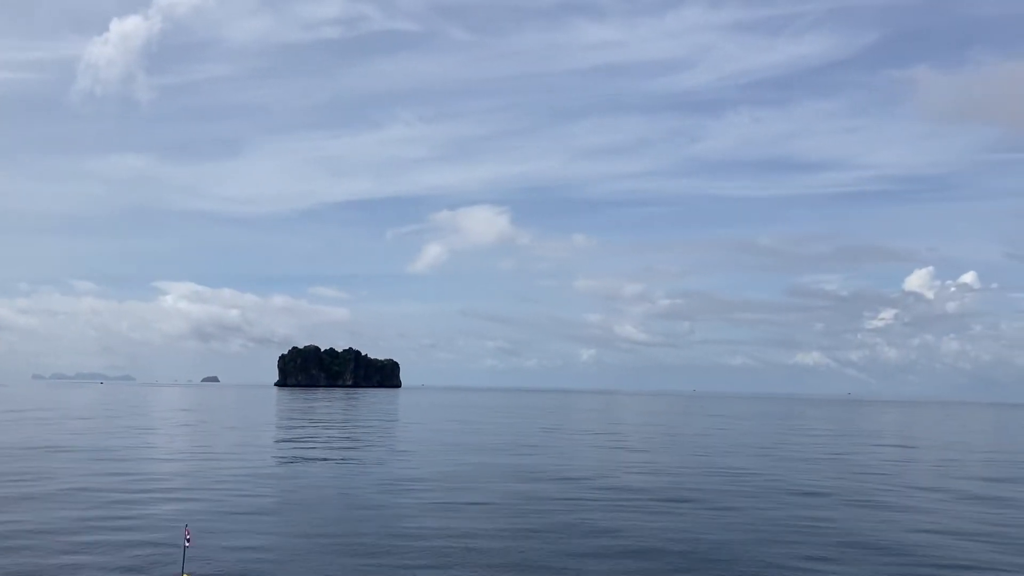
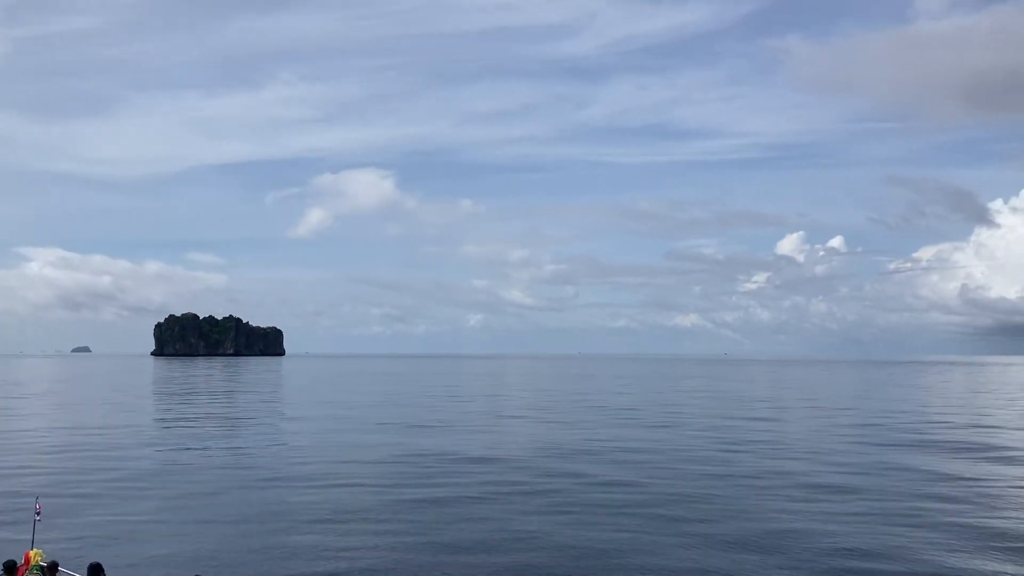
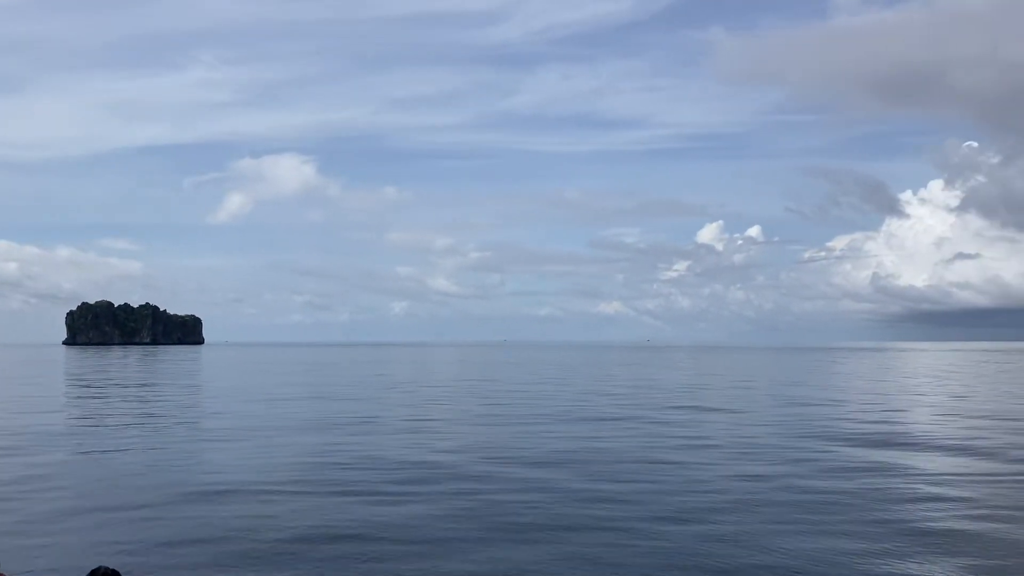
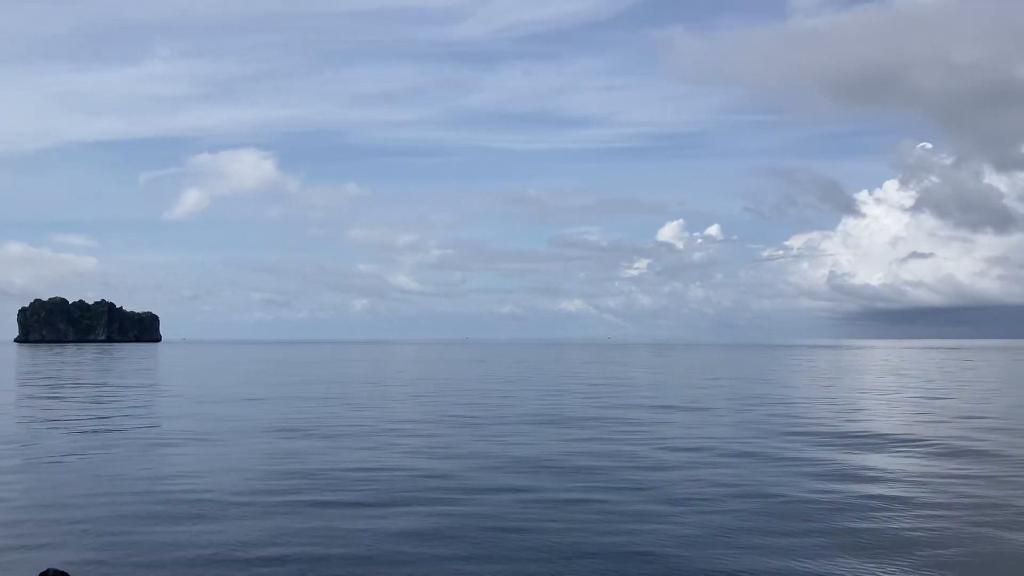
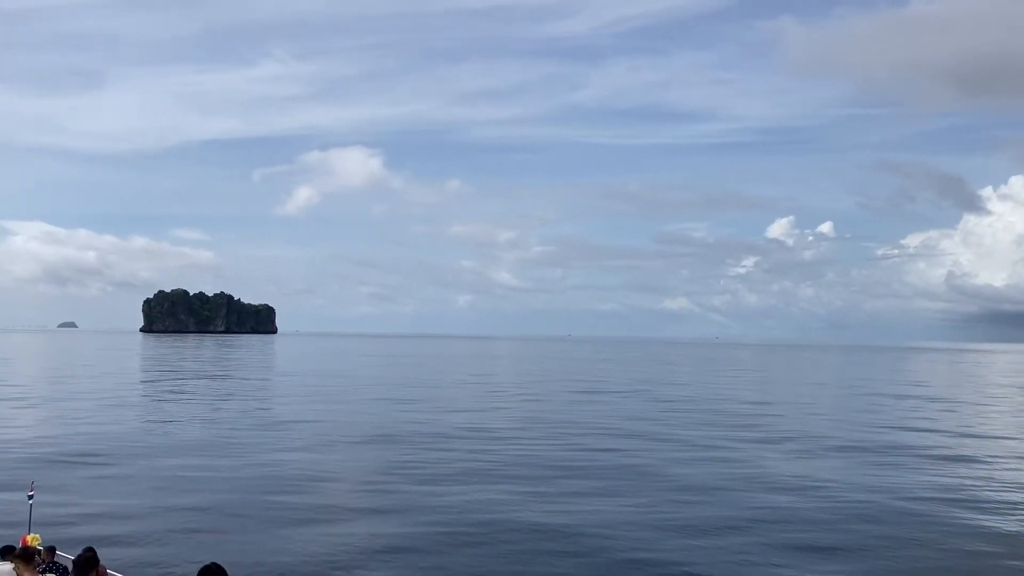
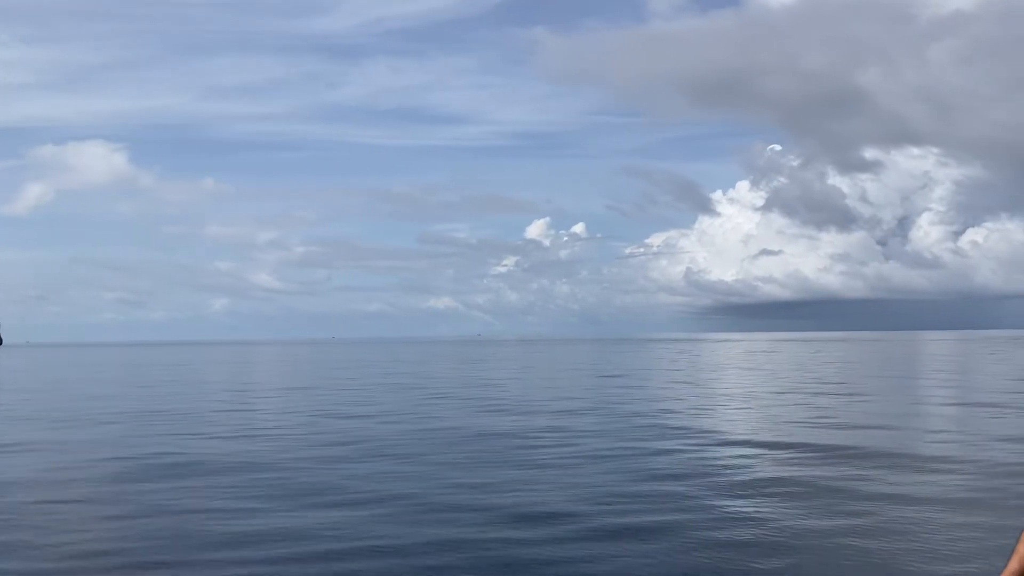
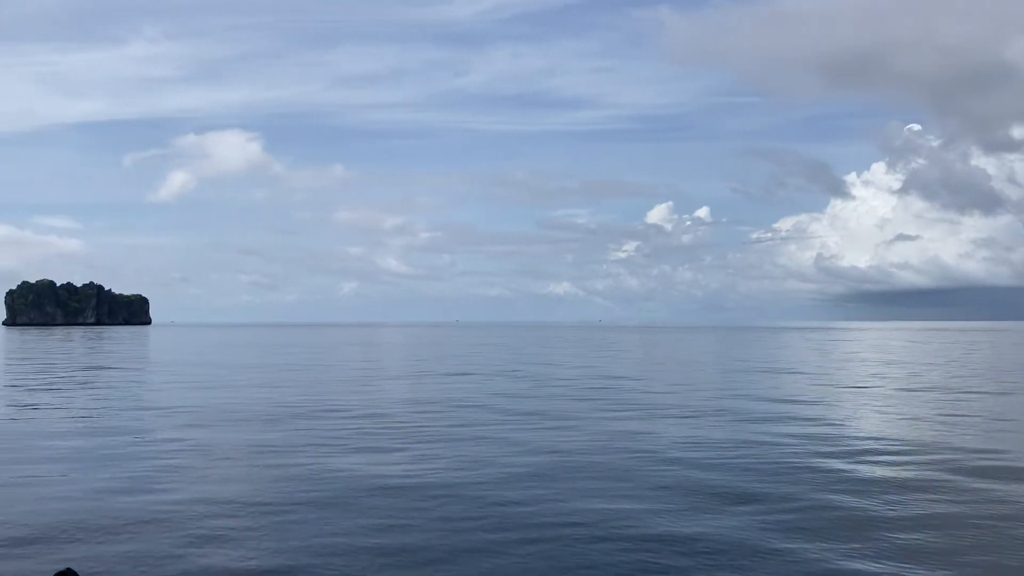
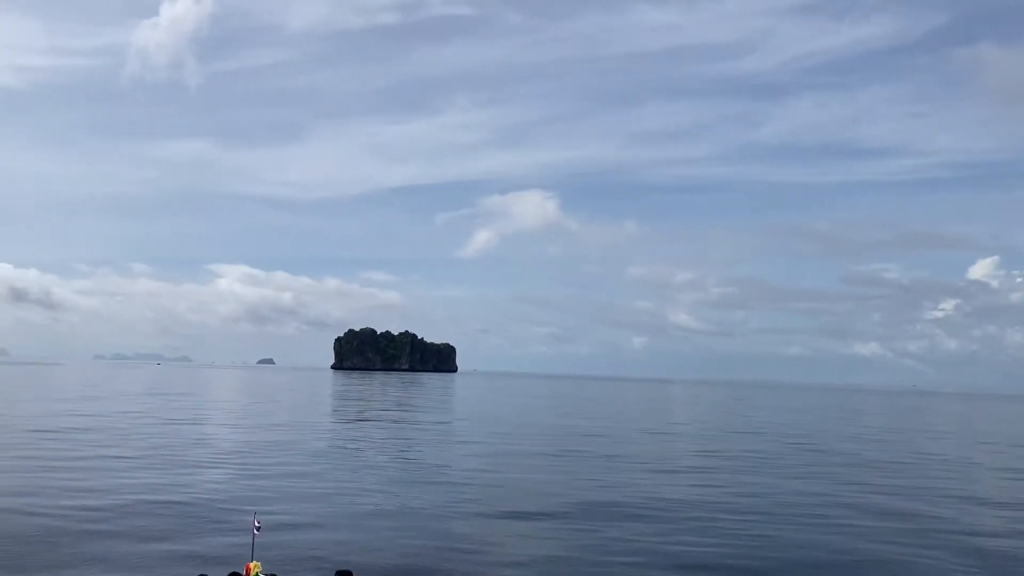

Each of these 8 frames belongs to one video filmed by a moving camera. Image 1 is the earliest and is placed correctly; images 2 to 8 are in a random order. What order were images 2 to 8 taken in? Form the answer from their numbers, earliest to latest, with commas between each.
2, 3, 4, 6, 7, 5, 8
